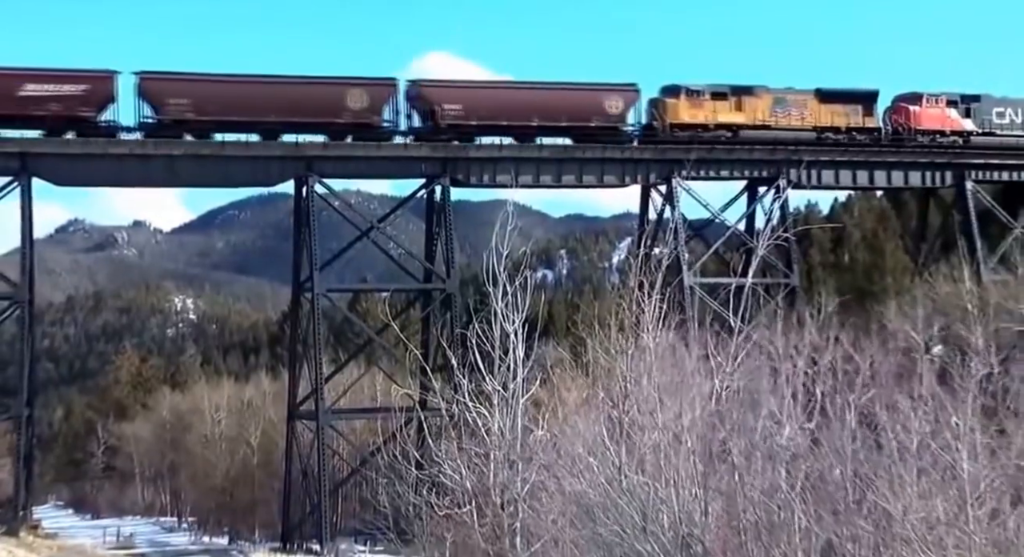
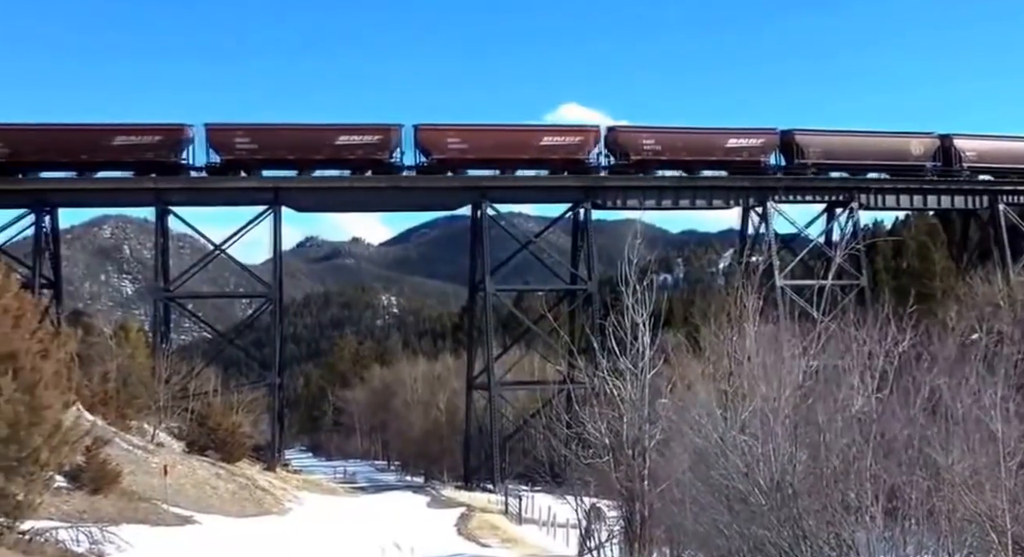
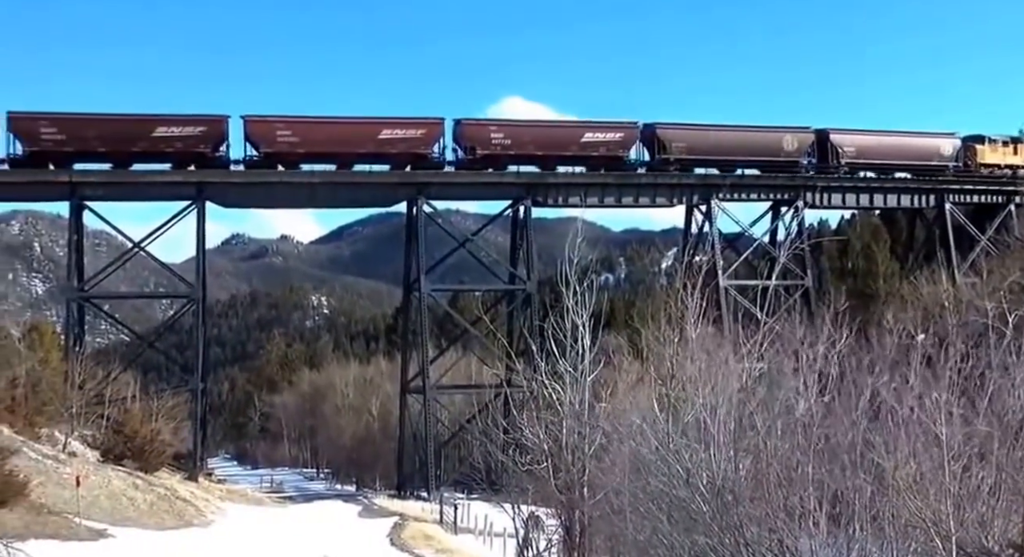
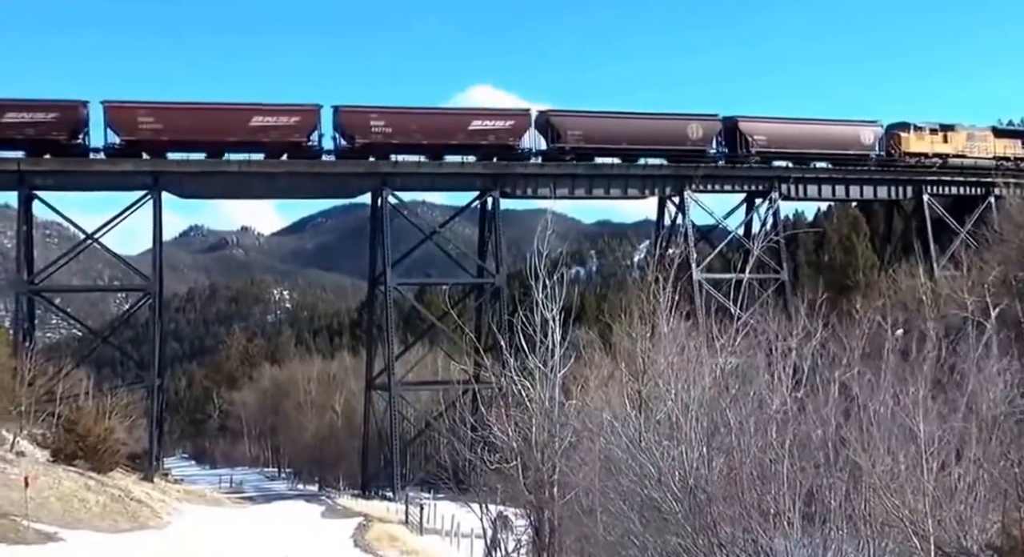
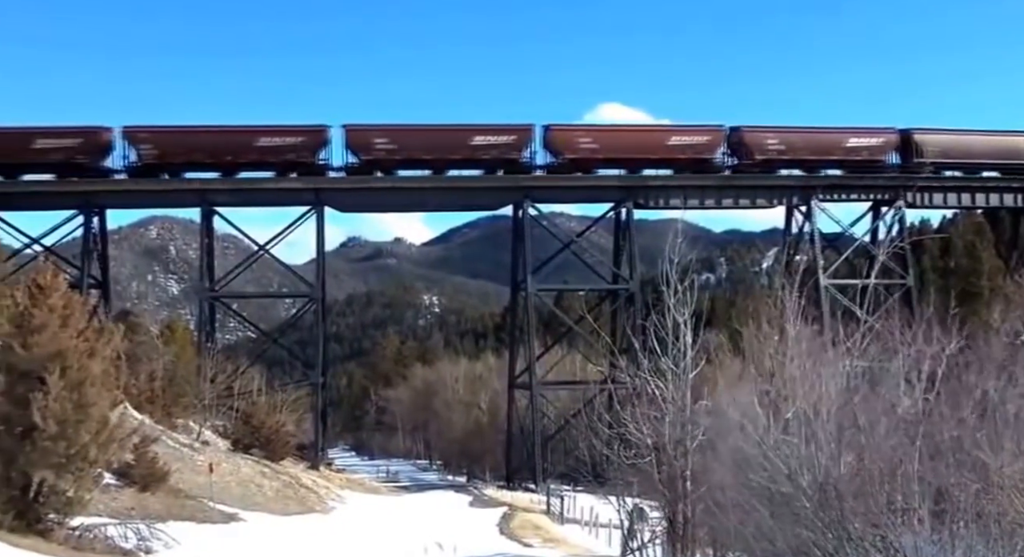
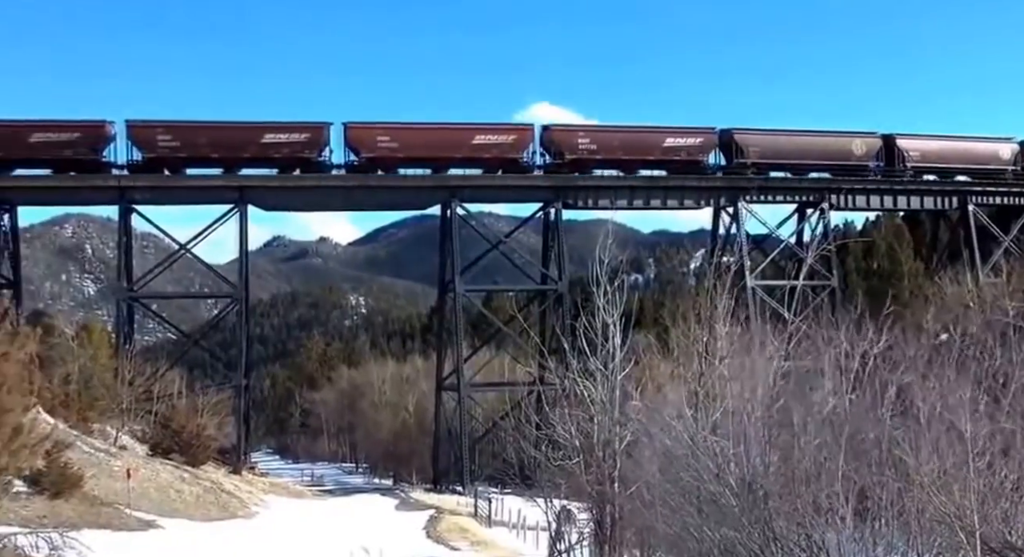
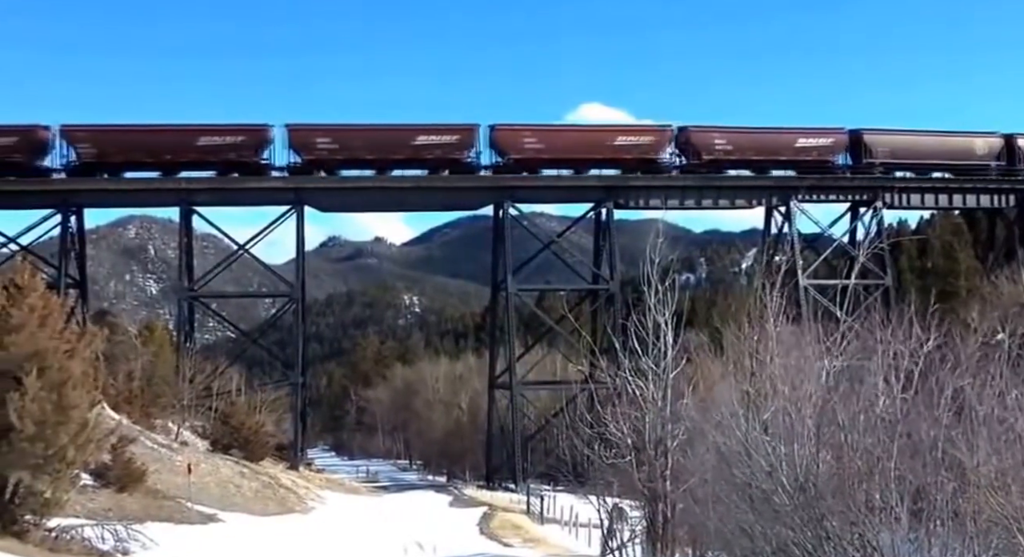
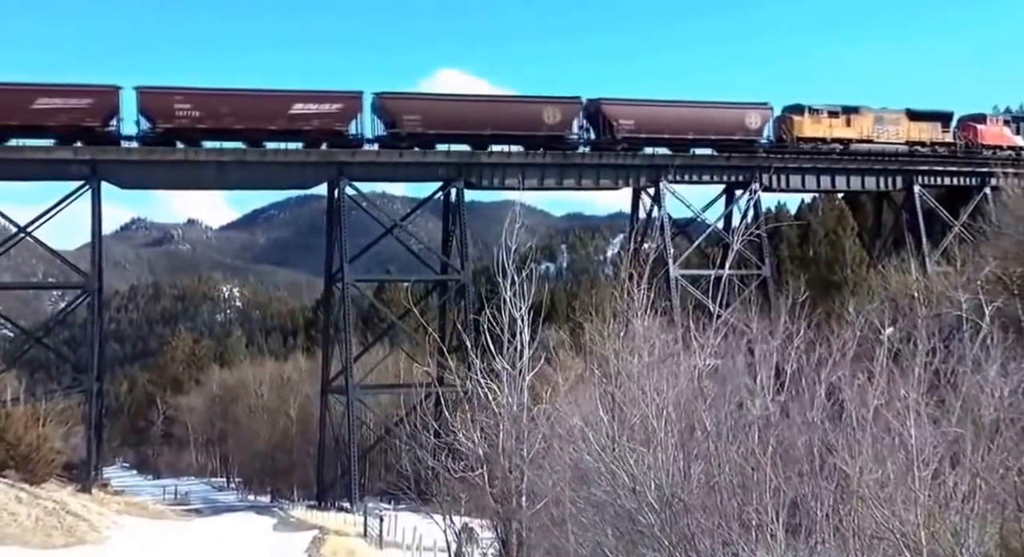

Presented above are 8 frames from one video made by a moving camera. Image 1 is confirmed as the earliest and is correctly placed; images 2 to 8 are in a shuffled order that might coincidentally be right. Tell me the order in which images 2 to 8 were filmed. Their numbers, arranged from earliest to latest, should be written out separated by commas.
8, 4, 3, 6, 2, 7, 5
